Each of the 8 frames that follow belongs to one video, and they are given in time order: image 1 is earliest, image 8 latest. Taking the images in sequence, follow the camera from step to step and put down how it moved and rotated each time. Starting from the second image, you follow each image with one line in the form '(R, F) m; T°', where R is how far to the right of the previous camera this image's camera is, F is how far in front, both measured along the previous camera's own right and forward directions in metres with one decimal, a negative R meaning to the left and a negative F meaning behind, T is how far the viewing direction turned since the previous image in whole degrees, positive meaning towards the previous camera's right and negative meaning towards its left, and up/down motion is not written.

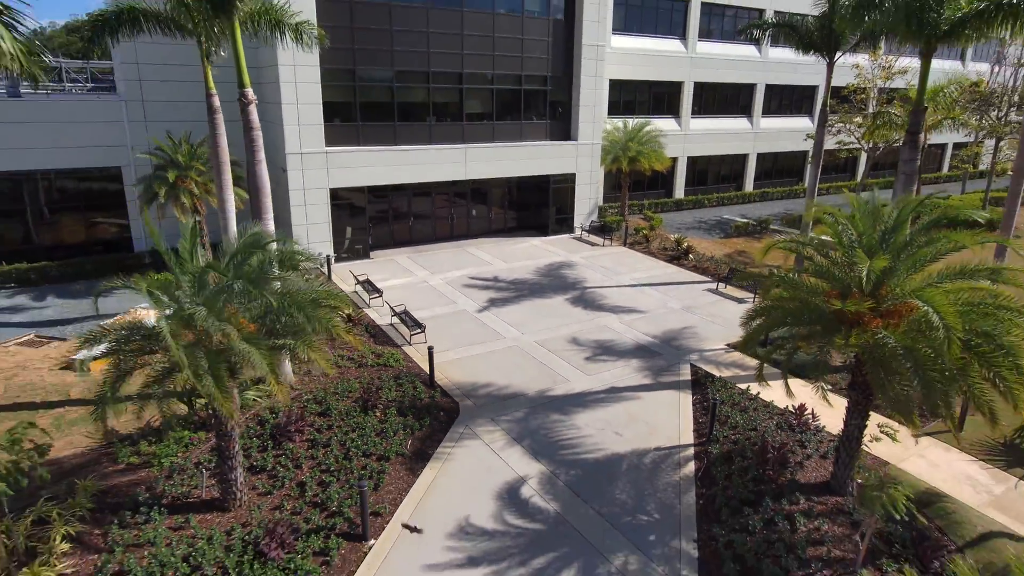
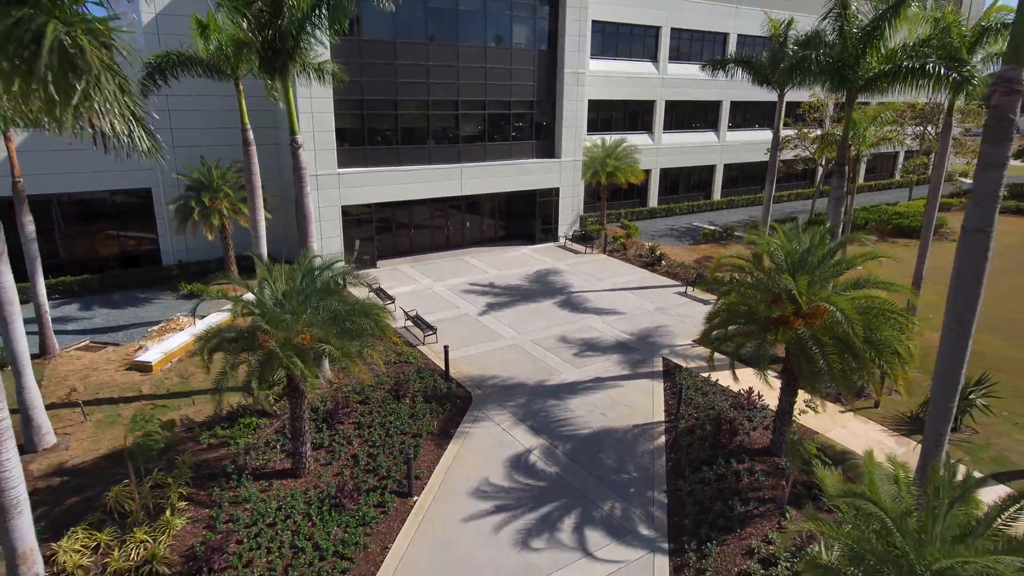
(-0.5, -2.1) m; +2°
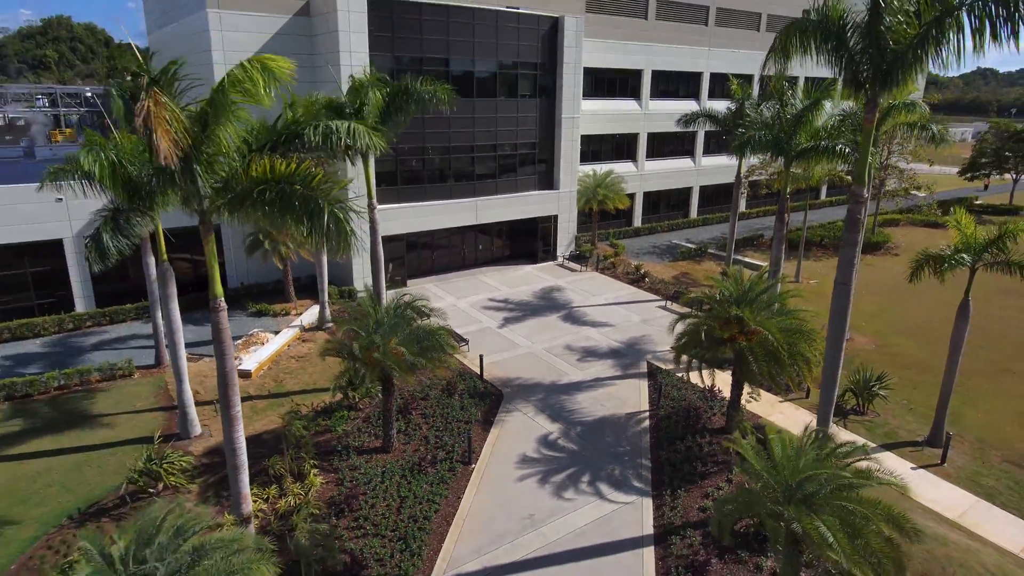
(-0.9, -3.8) m; +1°
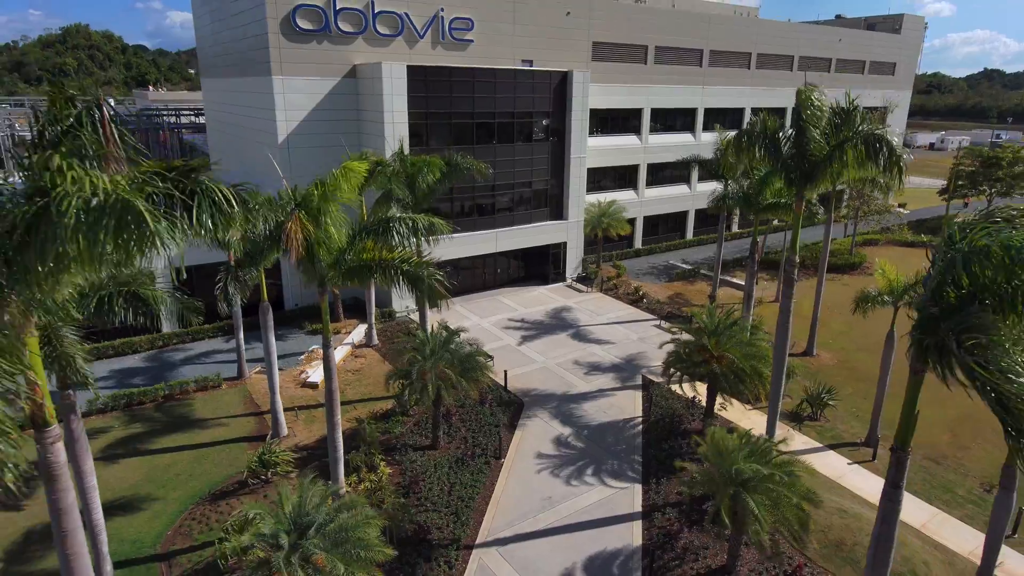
(-0.4, -3.7) m; -1°
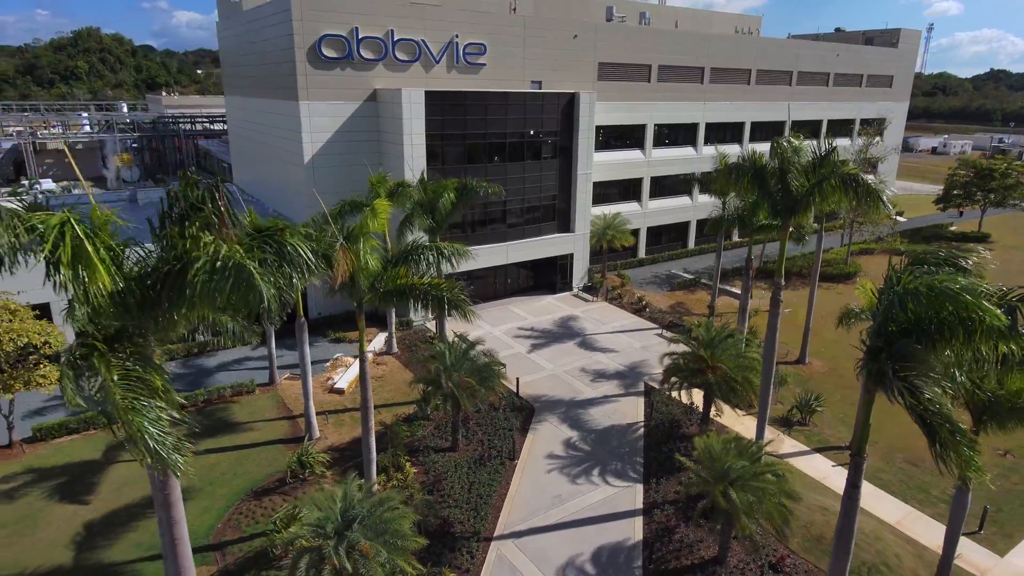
(-0.2, -1.6) m; 0°
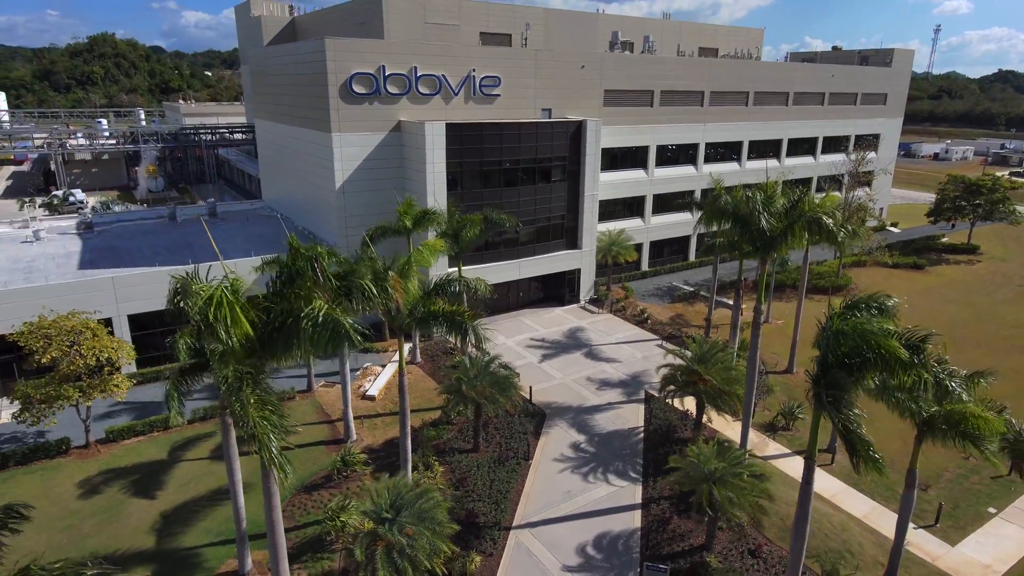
(-0.3, -2.5) m; -1°
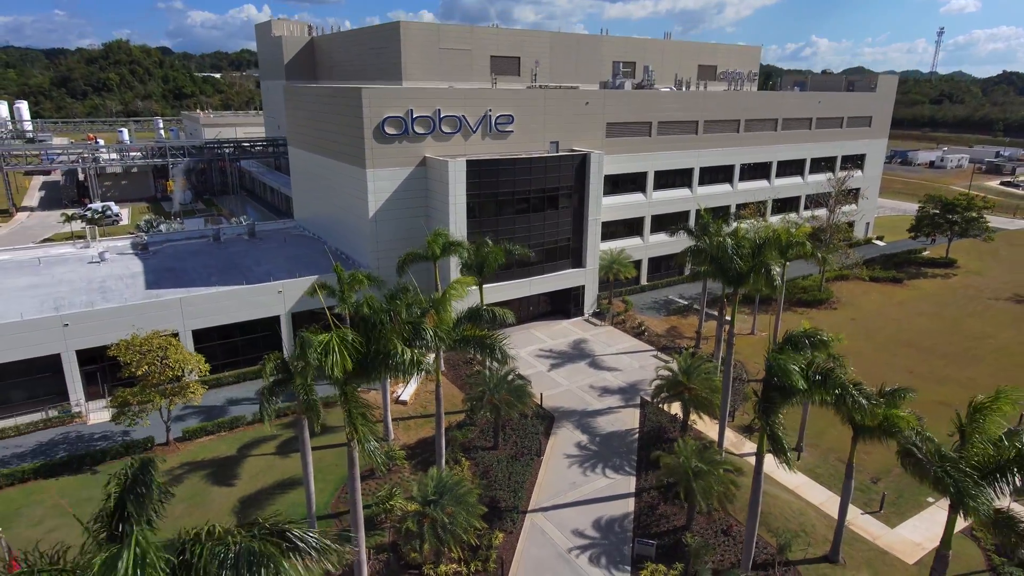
(-0.4, -3.8) m; 0°
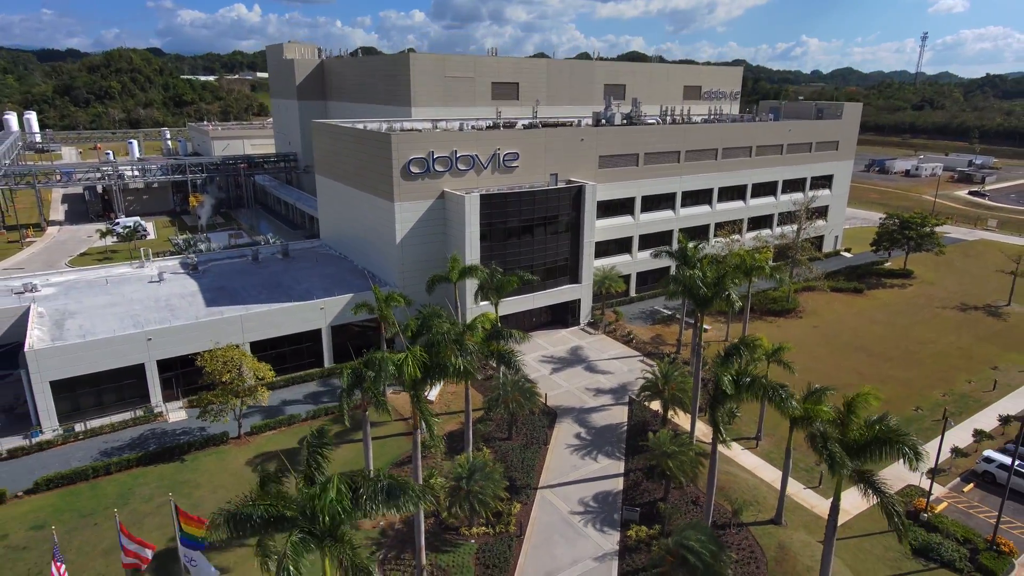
(-0.8, -5.5) m; +1°
